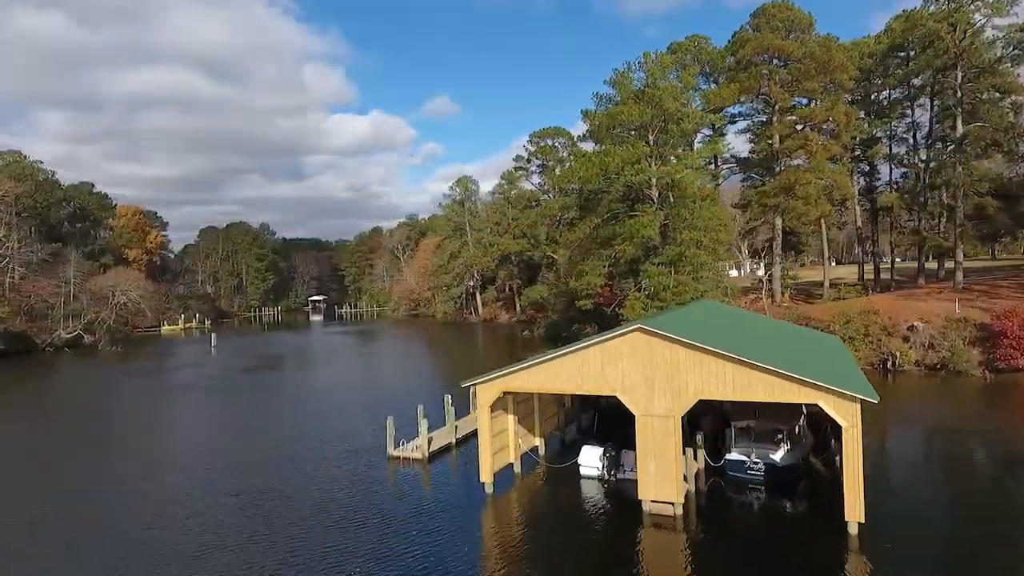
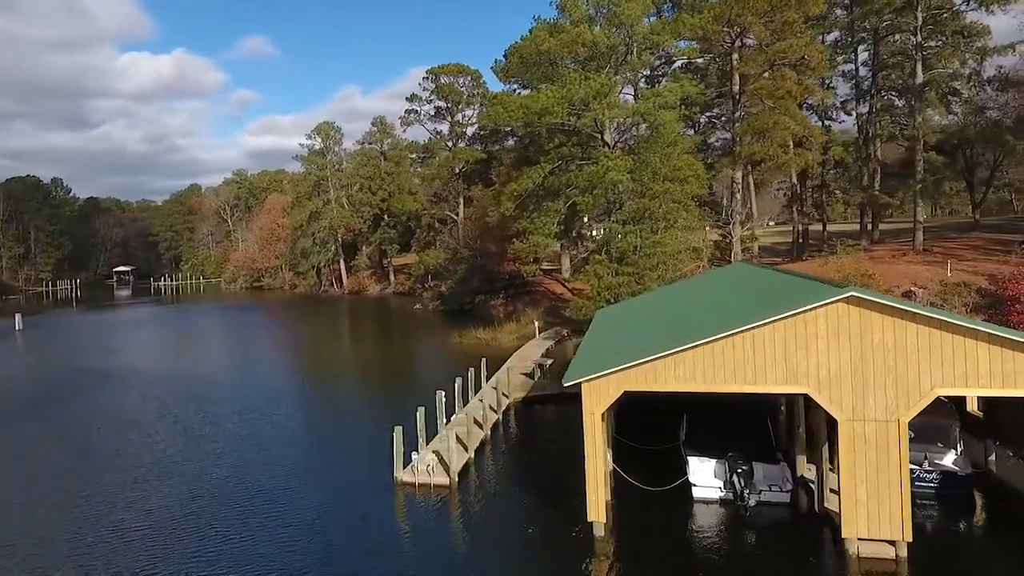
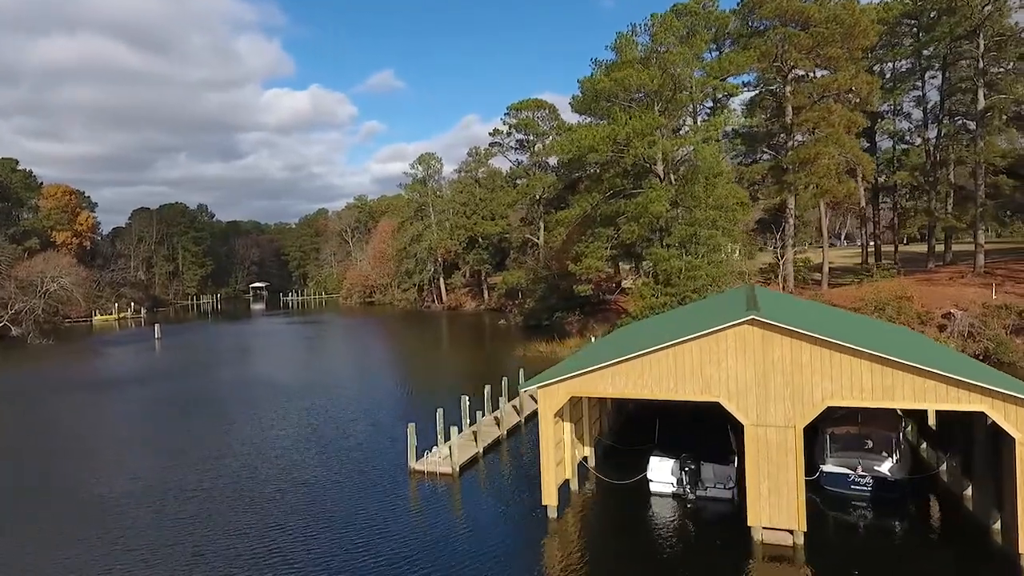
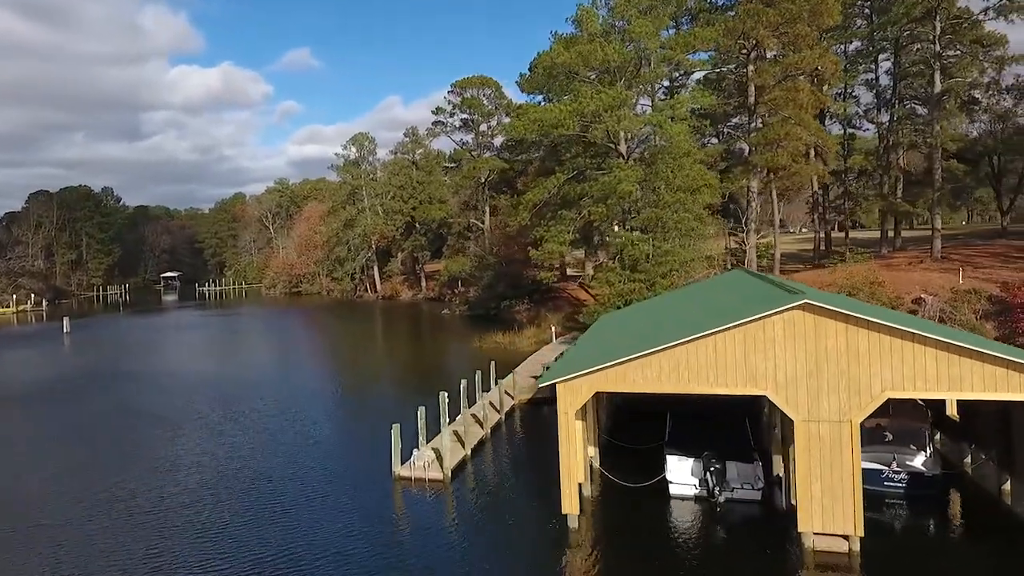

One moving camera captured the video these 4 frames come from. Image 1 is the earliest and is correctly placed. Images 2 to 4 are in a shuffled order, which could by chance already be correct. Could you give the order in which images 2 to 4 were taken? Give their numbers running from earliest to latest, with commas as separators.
3, 4, 2
